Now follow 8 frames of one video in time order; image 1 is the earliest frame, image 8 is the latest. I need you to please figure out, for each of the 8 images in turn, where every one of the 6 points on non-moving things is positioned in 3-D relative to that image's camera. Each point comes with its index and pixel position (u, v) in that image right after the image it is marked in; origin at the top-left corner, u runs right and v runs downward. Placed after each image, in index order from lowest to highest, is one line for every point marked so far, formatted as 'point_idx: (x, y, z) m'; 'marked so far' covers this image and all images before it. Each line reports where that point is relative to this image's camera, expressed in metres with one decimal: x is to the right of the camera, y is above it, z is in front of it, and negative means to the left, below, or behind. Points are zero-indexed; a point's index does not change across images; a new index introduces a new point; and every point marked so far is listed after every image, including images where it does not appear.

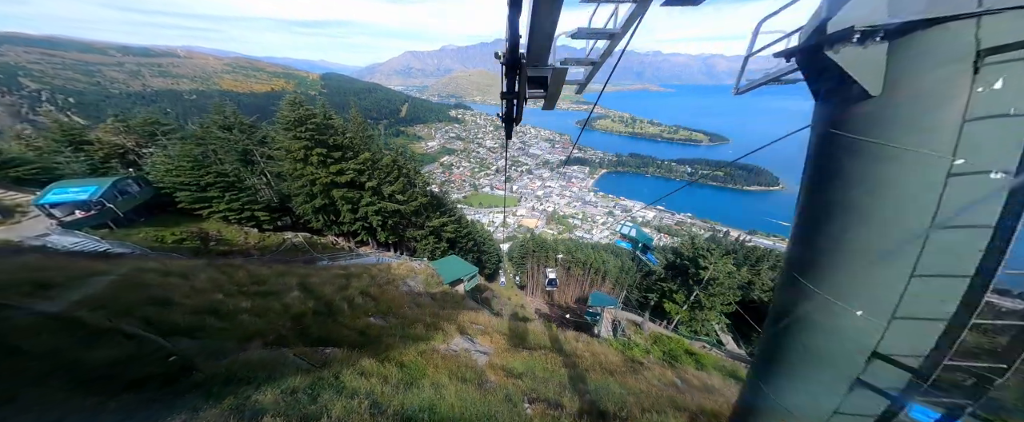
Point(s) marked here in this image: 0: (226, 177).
0: (-12.4, +1.3, +12.3) m
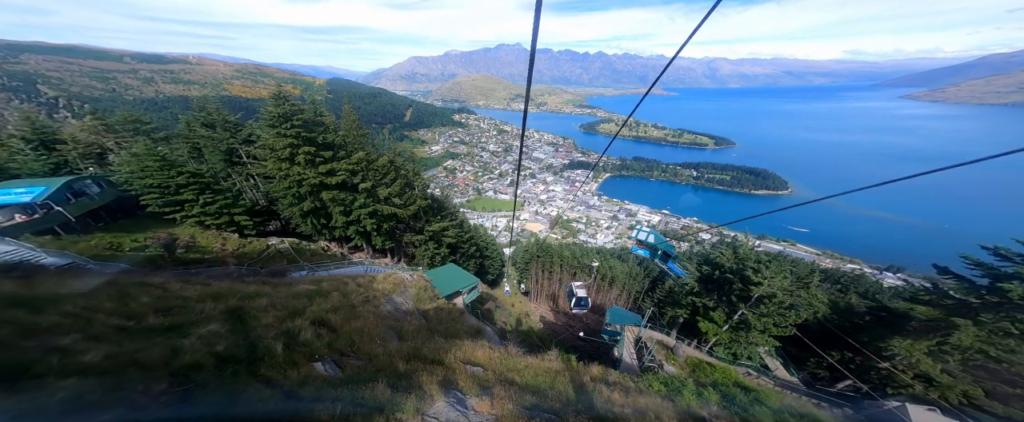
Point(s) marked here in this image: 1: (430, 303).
0: (-12.2, +1.2, +11.2) m
1: (-2.6, -2.6, +8.3) m
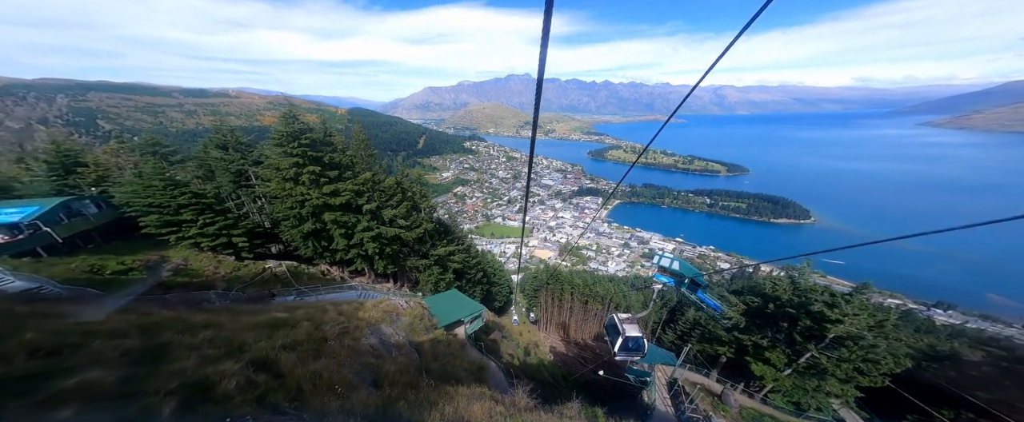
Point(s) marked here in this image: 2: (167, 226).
0: (-11.8, +0.4, +10.8) m
1: (-2.4, -3.0, +7.3) m
2: (-12.8, -0.7, +10.6) m
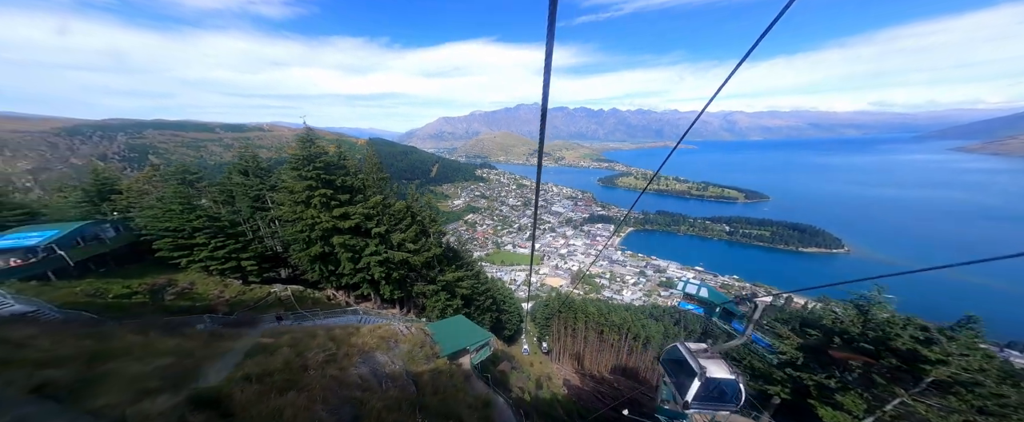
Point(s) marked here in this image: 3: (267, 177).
0: (-11.5, -0.3, +10.9) m
1: (-2.2, -3.5, +6.7) m
2: (-12.4, -1.4, +10.6) m
3: (-12.1, +1.7, +14.1) m
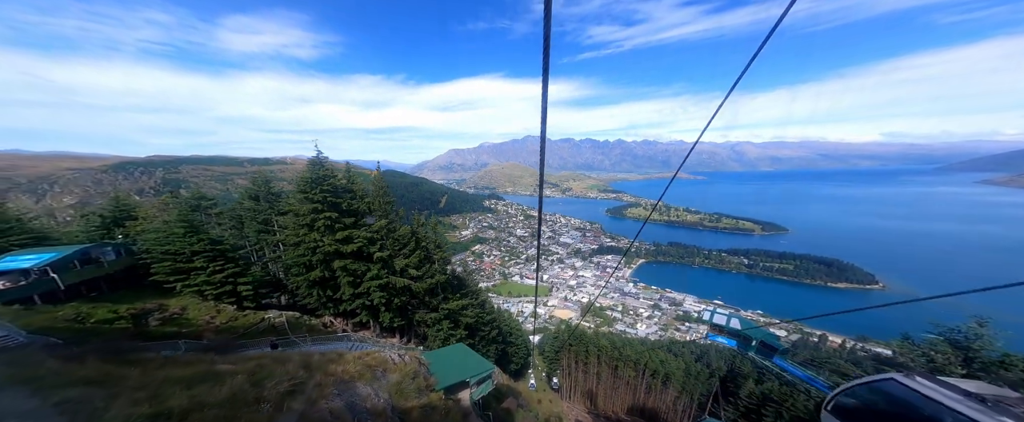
0: (-11.3, -1.2, +10.7) m
1: (-2.1, -3.8, +6.0) m
2: (-12.2, -2.2, +10.3) m
3: (-11.8, +0.5, +14.1) m
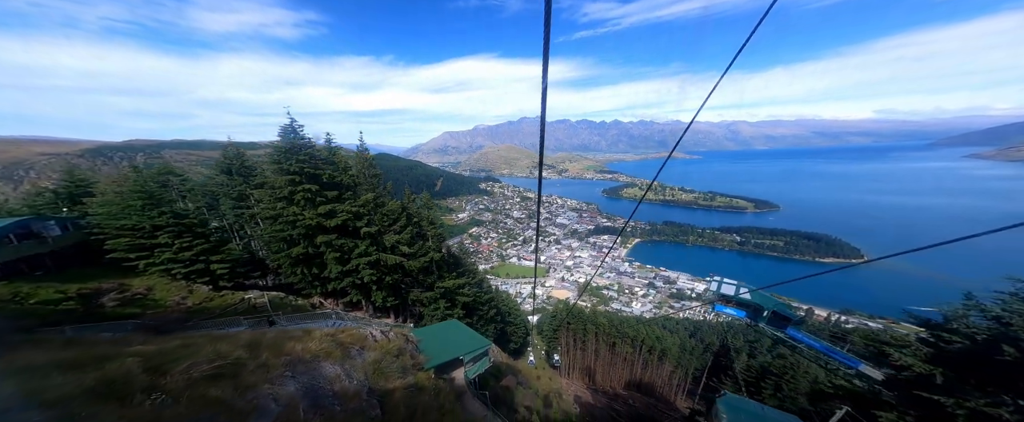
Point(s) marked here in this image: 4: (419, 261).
0: (-11.4, -0.2, +9.8) m
1: (-2.2, -3.0, +5.3) m
2: (-12.4, -1.3, +9.4) m
3: (-12.0, +1.7, +13.1) m
4: (-4.7, -2.5, +14.3) m
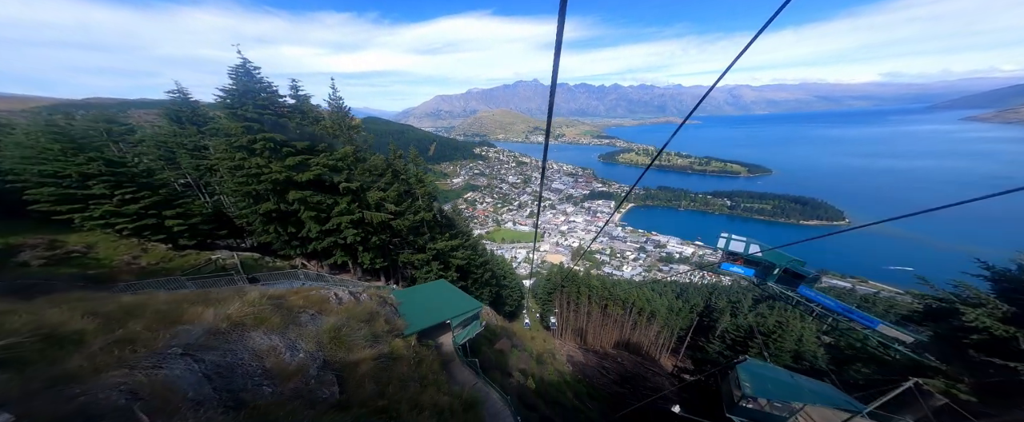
0: (-11.6, +1.3, +8.4) m
1: (-2.3, -2.0, +4.5) m
2: (-12.5, +0.2, +8.2) m
3: (-12.2, +3.5, +11.5) m
4: (-5.0, -0.5, +13.4) m
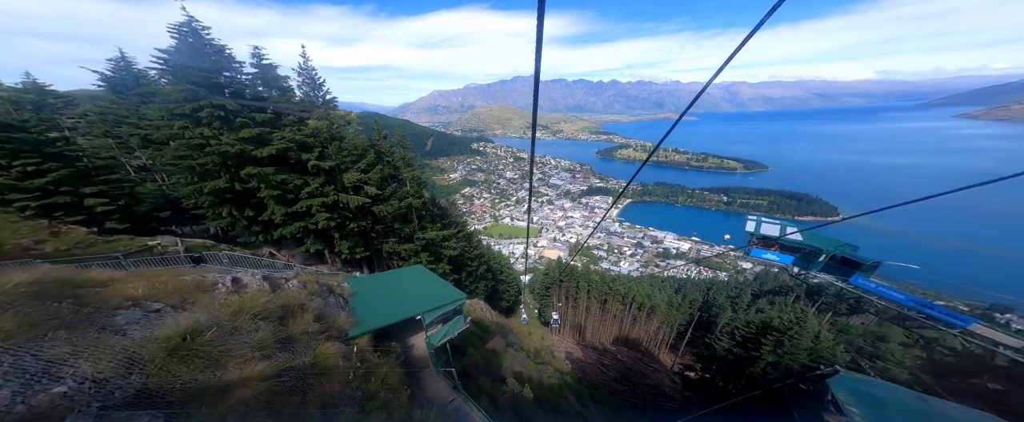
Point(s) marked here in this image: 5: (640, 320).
0: (-11.7, +1.9, +6.9) m
1: (-2.4, -1.4, +3.0) m
2: (-12.7, +0.8, +6.7) m
3: (-12.4, +4.2, +9.9) m
4: (-5.2, +0.2, +11.9) m
5: (+9.4, -7.4, +19.2) m
